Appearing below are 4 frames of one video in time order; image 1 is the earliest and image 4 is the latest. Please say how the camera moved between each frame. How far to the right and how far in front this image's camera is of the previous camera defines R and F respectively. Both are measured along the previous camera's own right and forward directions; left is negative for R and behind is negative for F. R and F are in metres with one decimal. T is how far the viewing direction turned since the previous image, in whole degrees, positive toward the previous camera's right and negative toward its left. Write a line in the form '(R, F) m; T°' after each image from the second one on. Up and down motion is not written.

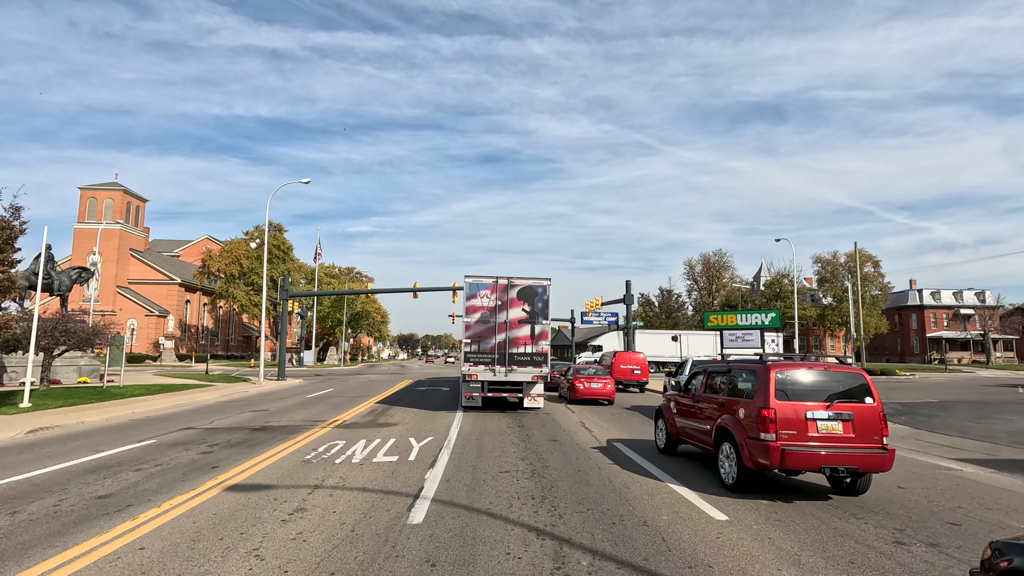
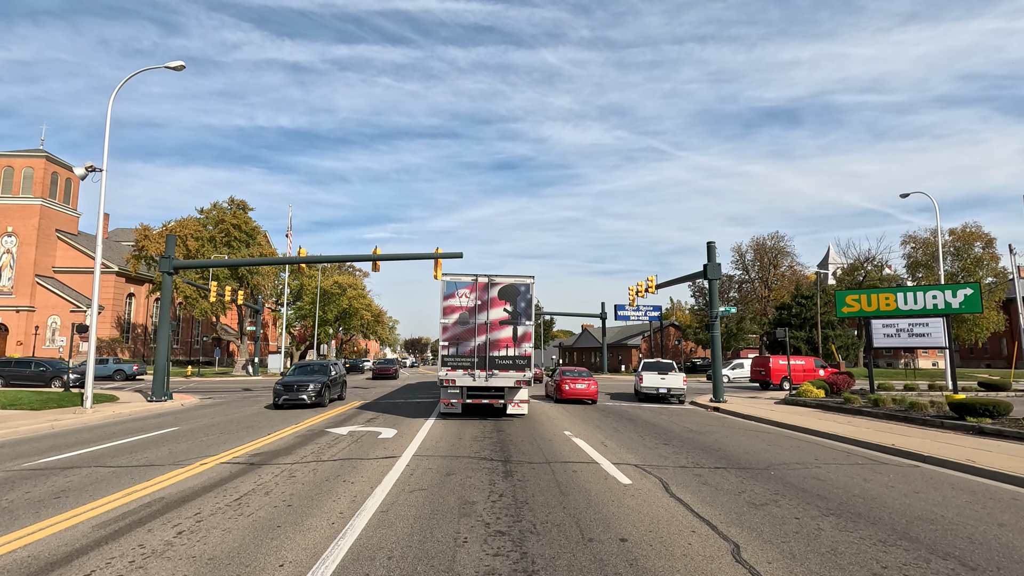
(0.0, +13.4) m; -1°
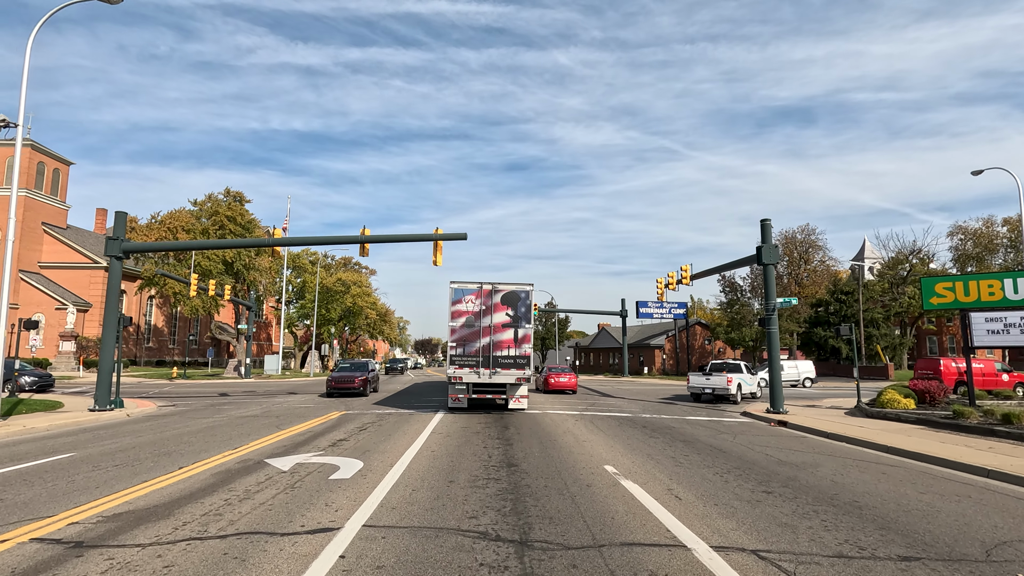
(-0.1, +3.8) m; -1°
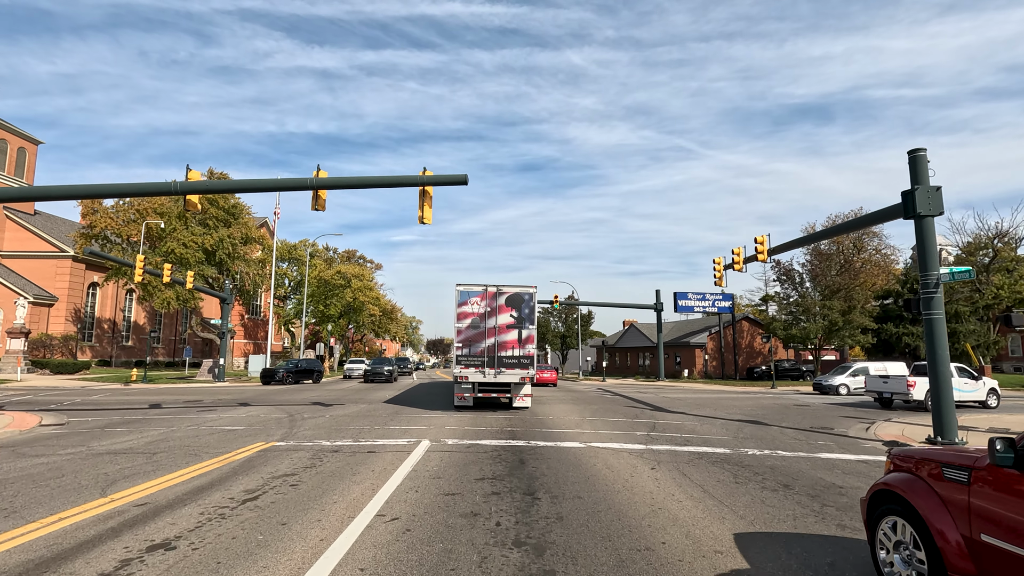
(-0.2, +6.4) m; -1°
